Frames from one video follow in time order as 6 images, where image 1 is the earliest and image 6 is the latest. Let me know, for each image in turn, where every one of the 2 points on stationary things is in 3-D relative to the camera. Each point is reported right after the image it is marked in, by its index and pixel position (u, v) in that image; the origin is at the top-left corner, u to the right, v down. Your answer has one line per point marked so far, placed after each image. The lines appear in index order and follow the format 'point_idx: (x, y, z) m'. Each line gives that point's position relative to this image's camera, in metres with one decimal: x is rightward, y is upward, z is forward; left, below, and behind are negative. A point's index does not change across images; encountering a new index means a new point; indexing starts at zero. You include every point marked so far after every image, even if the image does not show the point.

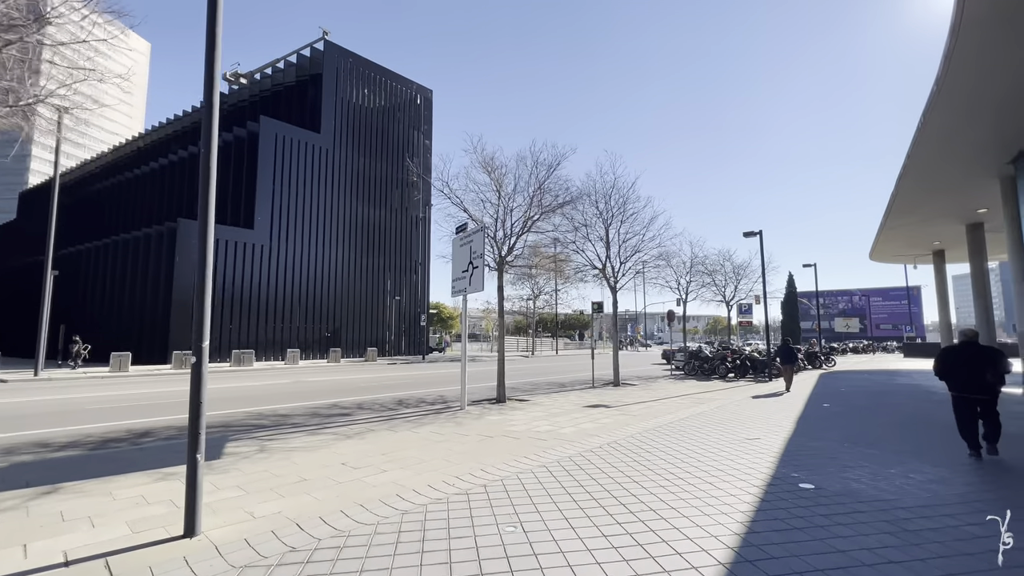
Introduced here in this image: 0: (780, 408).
0: (+7.0, -3.2, +11.8) m
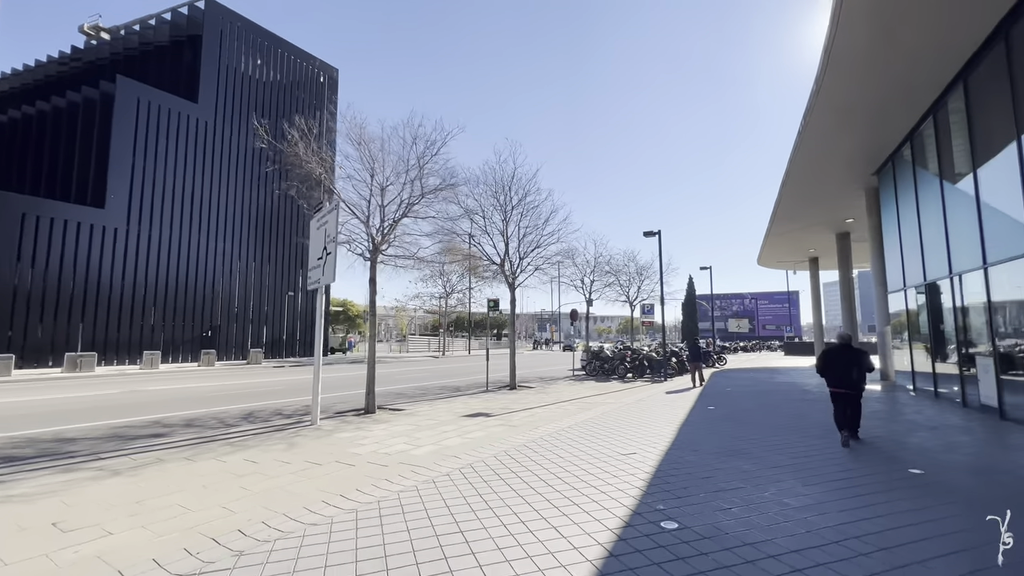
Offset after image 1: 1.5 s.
0: (+4.0, -3.2, +11.4) m
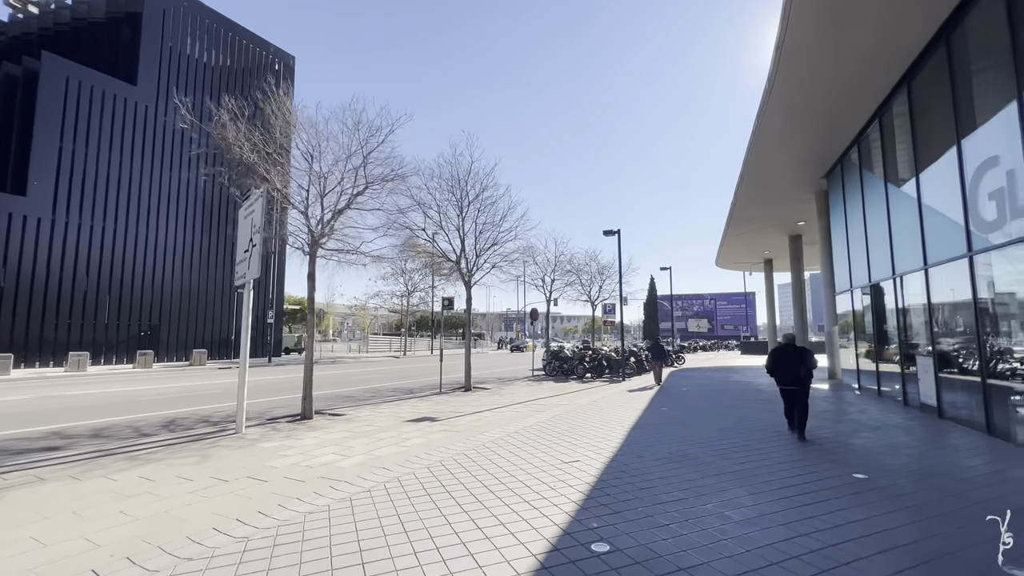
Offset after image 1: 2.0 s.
0: (+2.7, -3.1, +11.2) m
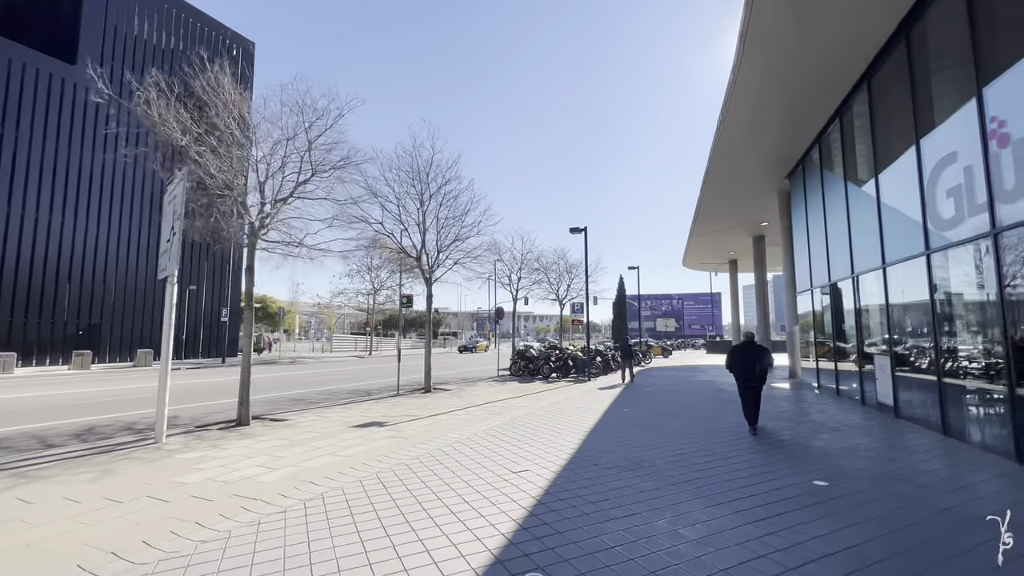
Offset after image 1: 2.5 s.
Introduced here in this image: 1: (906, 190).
0: (+1.7, -3.1, +10.8) m
1: (+7.0, +1.7, +7.9) m
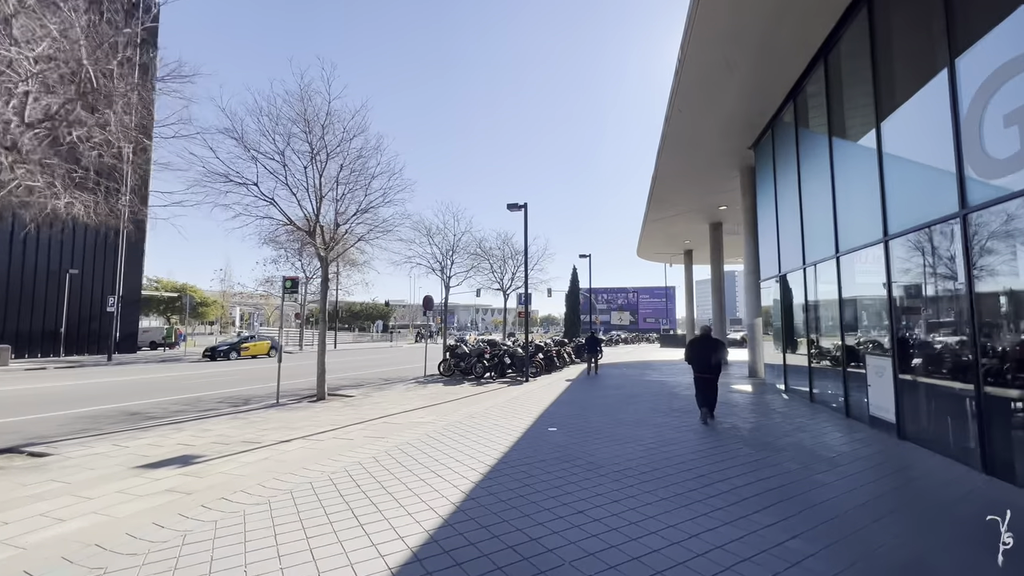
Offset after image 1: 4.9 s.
0: (-0.2, -2.7, +8.3) m
1: (+5.4, +2.0, +5.9) m
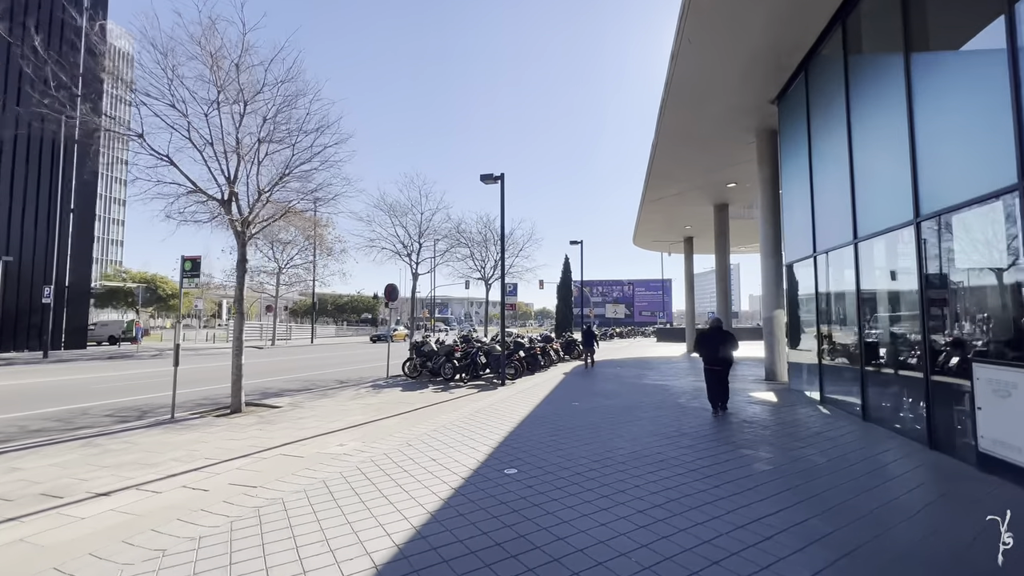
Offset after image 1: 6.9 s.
0: (-0.8, -2.4, +6.0) m
1: (+4.7, +2.3, +3.5) m
